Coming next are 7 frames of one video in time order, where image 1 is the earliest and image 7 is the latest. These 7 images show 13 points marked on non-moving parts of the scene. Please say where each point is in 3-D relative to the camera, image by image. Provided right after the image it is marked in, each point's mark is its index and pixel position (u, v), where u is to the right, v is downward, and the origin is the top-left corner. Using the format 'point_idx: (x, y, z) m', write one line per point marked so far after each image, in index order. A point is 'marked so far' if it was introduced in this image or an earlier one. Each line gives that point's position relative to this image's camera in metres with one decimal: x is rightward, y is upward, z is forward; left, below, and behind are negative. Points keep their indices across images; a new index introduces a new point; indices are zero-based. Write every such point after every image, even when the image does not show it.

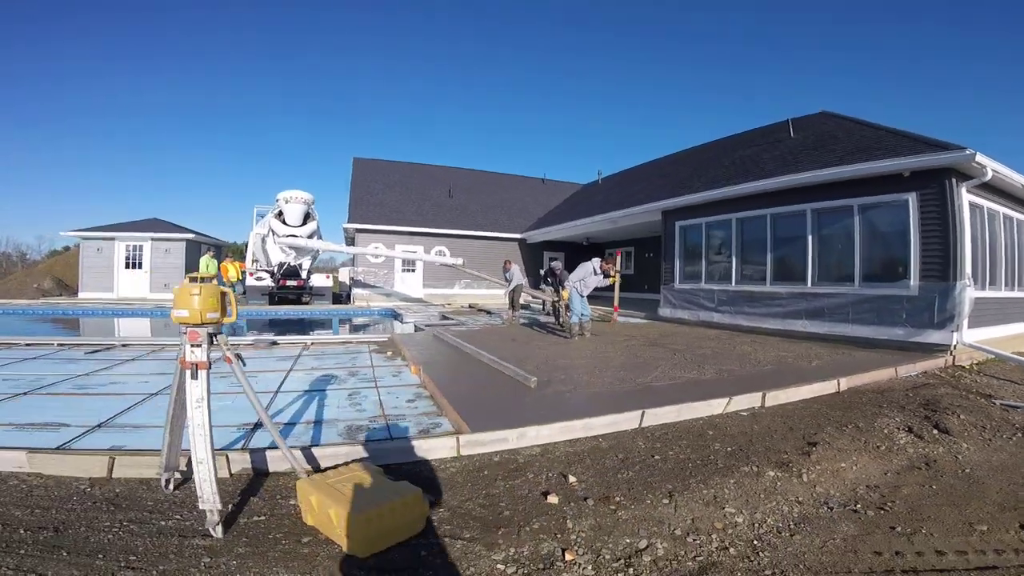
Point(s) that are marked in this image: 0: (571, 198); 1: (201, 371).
0: (+2.4, +3.4, +18.1) m
1: (-1.3, -0.4, +2.2) m
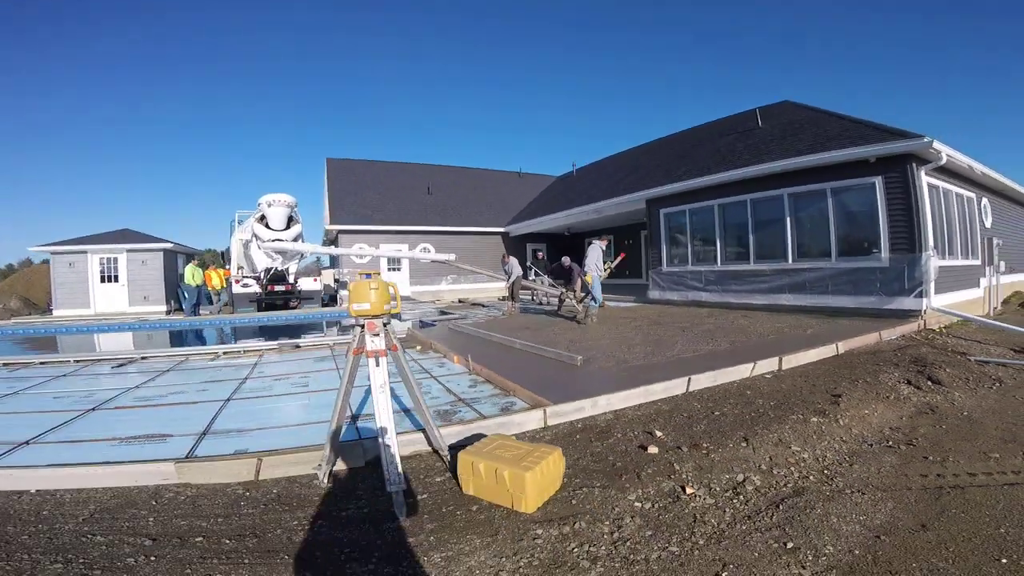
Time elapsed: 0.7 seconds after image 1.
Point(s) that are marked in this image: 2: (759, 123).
0: (+1.6, +3.8, +18.6) m
1: (-0.6, -0.4, +2.5) m
2: (+6.0, +4.2, +11.4) m
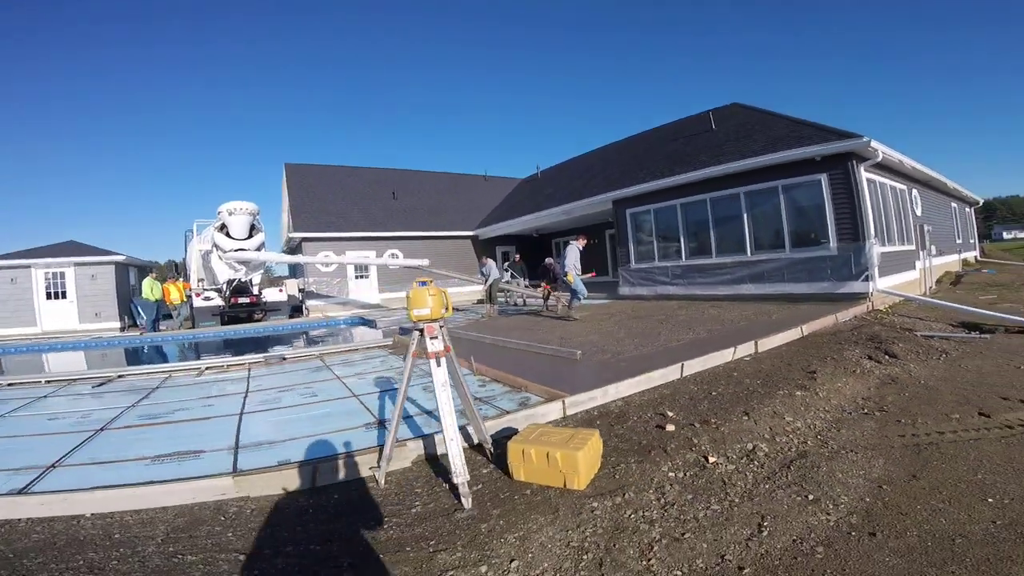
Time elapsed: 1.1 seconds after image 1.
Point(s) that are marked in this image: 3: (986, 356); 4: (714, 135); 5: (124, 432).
0: (+0.1, +3.7, +18.9) m
1: (-0.3, -0.4, +2.7) m
2: (+5.2, +4.4, +12.2) m
3: (+5.0, -0.8, +5.0) m
4: (+4.9, +3.8, +11.6) m
5: (-3.2, -1.2, +4.0) m
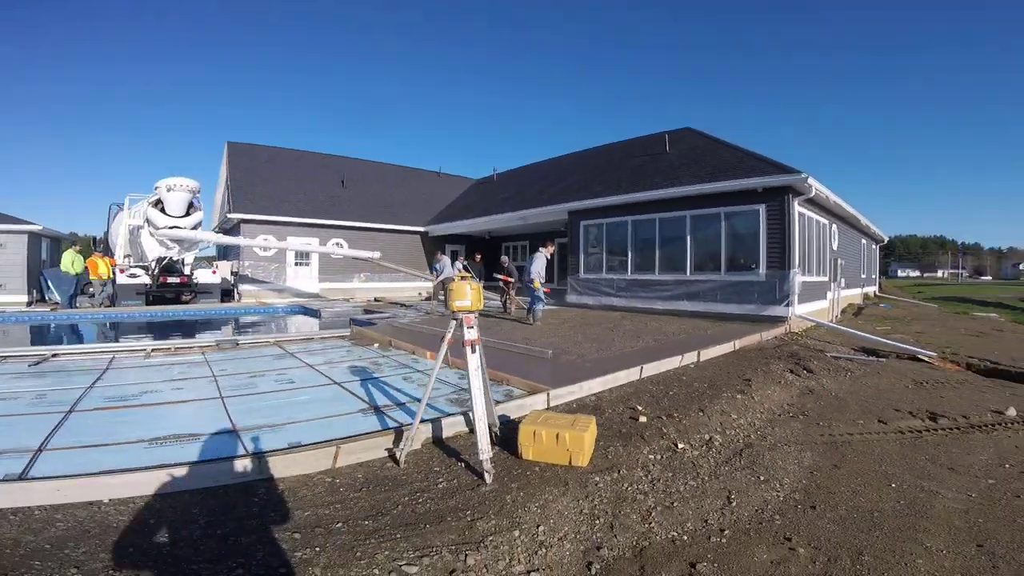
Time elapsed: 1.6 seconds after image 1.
0: (-1.8, +3.7, +19.2) m
1: (-0.2, -0.4, +3.0) m
2: (+4.2, +3.9, +13.3) m
3: (+4.7, -1.2, +6.1) m
4: (+4.0, +3.4, +12.6) m
5: (-3.3, -1.0, +3.9) m
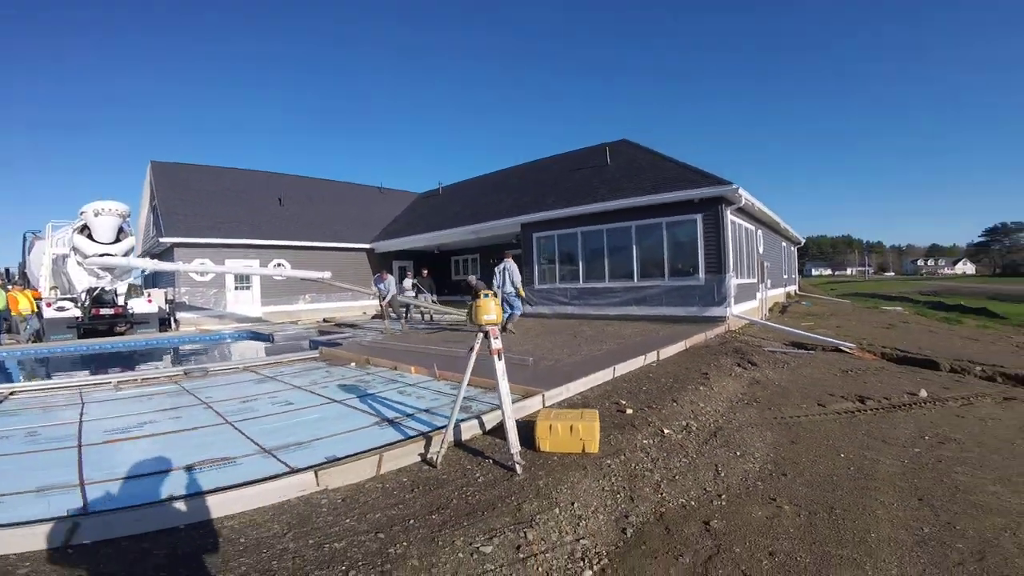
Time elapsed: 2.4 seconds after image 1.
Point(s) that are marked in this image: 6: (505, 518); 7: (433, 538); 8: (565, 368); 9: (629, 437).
0: (-4.0, +3.1, +19.3) m
1: (-0.1, -0.5, +3.3) m
2: (+2.8, +3.7, +14.2) m
3: (+4.4, -1.1, +7.0) m
4: (+2.7, +3.2, +13.5) m
5: (-3.2, -1.2, +3.8) m
6: (0.0, -1.3, +2.7) m
7: (-0.4, -1.3, +2.5) m
8: (+0.7, -1.0, +6.2) m
9: (+1.0, -1.2, +3.9) m
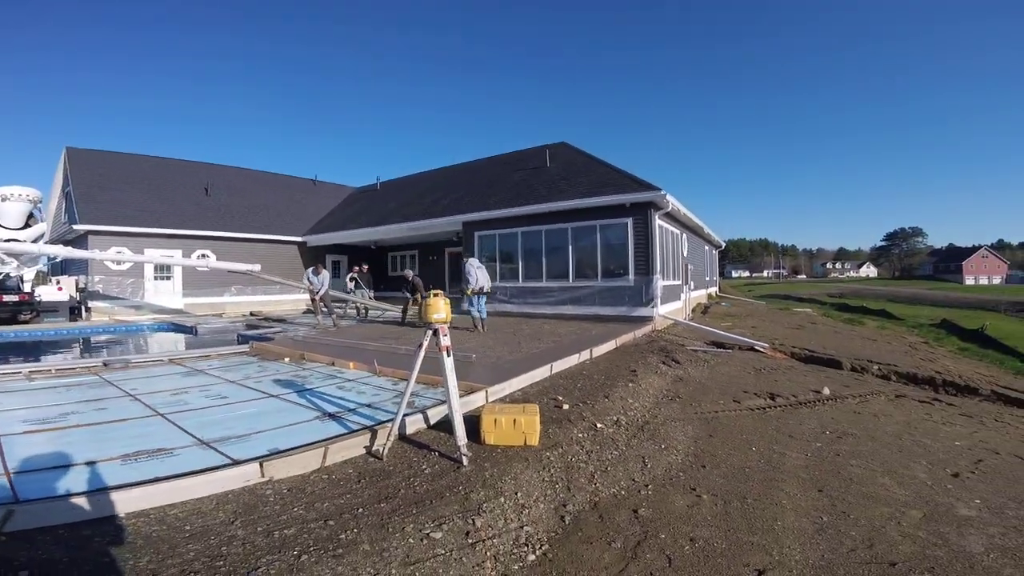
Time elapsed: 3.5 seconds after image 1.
0: (-6.3, +3.3, +18.7) m
1: (-0.5, -0.5, +3.5) m
2: (+1.0, +3.8, +14.6) m
3: (+3.5, -1.2, +7.7) m
4: (+1.0, +3.2, +13.9) m
5: (-3.7, -1.1, +3.5) m
6: (-0.4, -1.3, +2.8) m
7: (-0.7, -1.3, +2.6) m
8: (-0.1, -1.0, +6.4) m
9: (+0.5, -1.3, +4.2) m
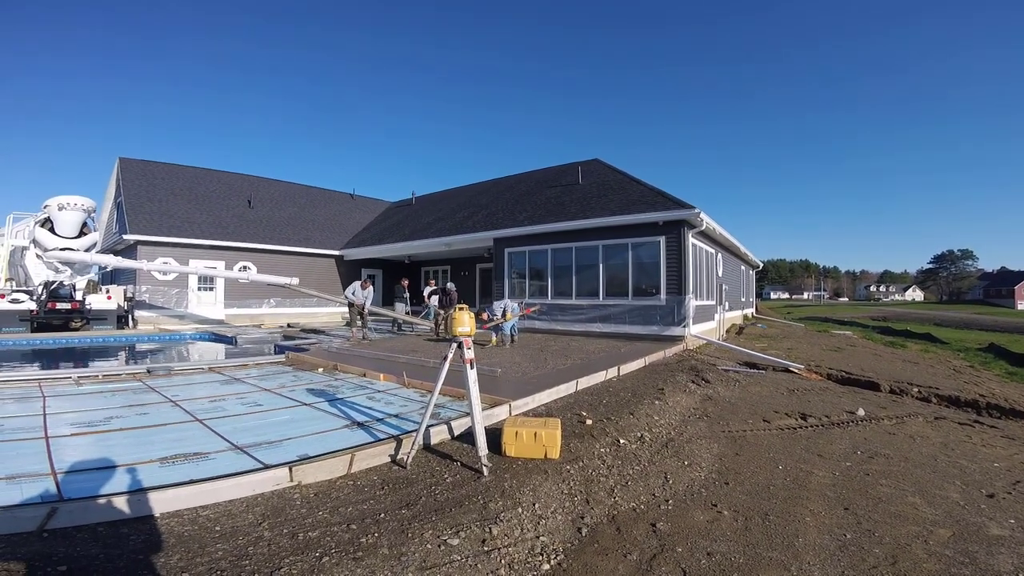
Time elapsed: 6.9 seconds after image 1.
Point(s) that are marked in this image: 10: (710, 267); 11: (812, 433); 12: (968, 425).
0: (-5.1, +2.8, +19.3) m
1: (-0.3, -0.6, +3.6) m
2: (+2.0, +3.2, +14.7) m
3: (+3.9, -1.5, +7.5) m
4: (+1.9, +2.7, +14.0) m
5: (-3.5, -1.2, +3.8) m
6: (-0.2, -1.4, +2.9) m
7: (-0.6, -1.4, +2.7) m
8: (+0.2, -1.3, +6.5) m
9: (+0.7, -1.4, +4.2) m
10: (+5.4, +0.5, +13.2) m
11: (+3.3, -1.6, +5.3) m
12: (+5.7, -1.8, +6.0) m
